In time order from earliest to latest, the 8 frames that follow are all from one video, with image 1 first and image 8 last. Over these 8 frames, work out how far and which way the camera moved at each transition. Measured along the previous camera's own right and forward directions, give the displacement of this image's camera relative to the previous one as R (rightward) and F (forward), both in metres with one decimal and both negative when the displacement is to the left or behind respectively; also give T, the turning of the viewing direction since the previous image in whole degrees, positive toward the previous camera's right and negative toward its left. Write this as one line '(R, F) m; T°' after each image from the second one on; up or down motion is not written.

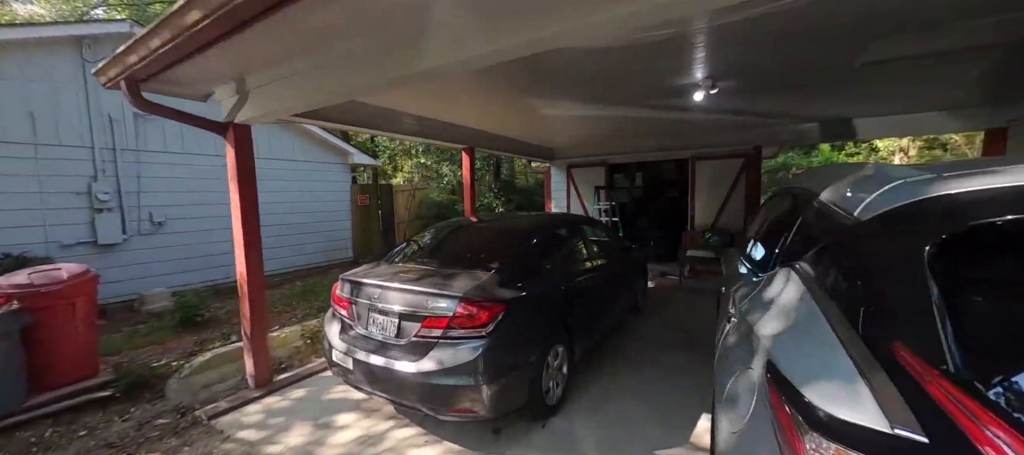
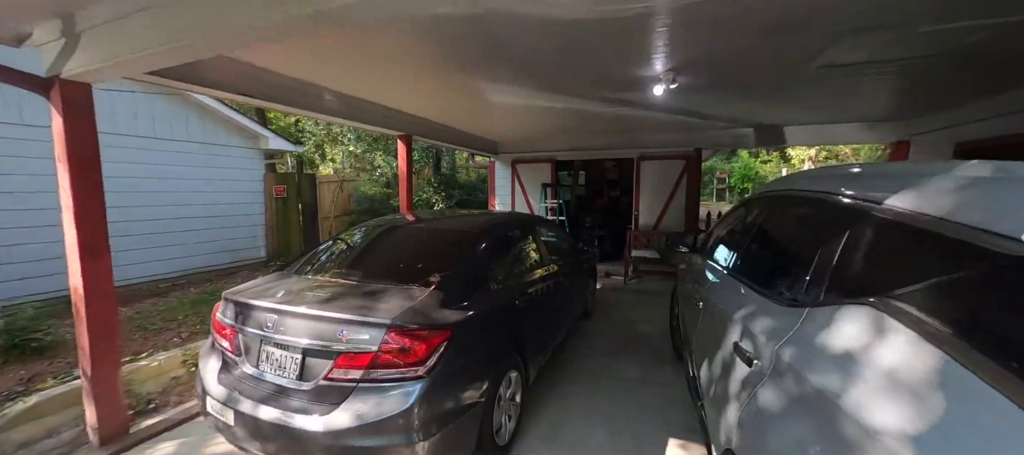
(0.0, +0.5) m; +10°
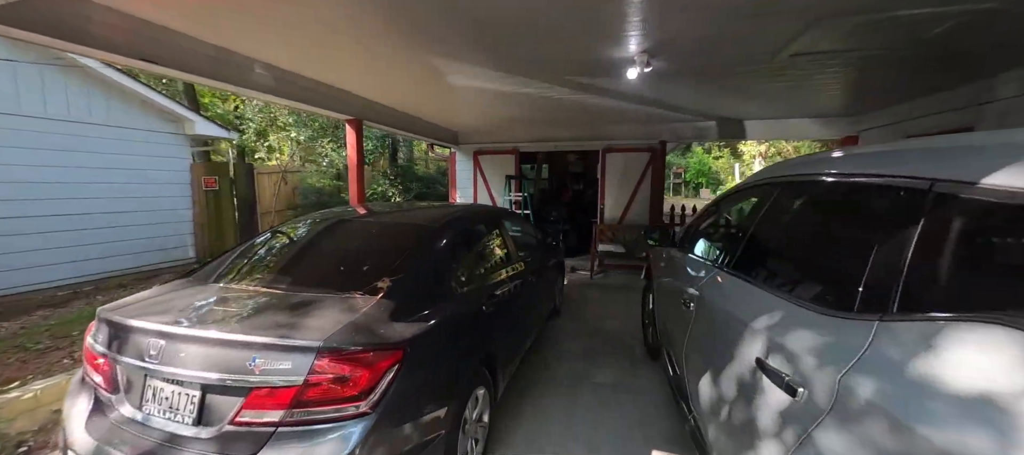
(0.0, +0.3) m; +6°
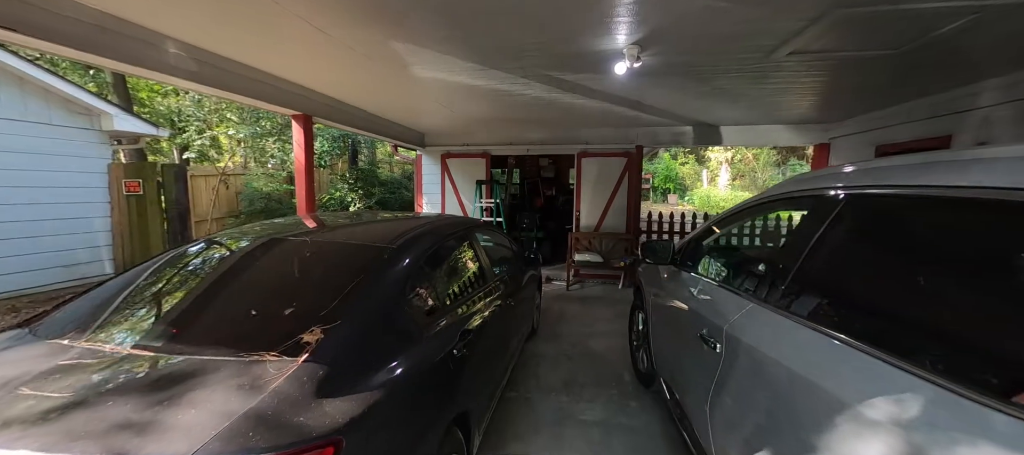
(0.0, +0.4) m; +5°
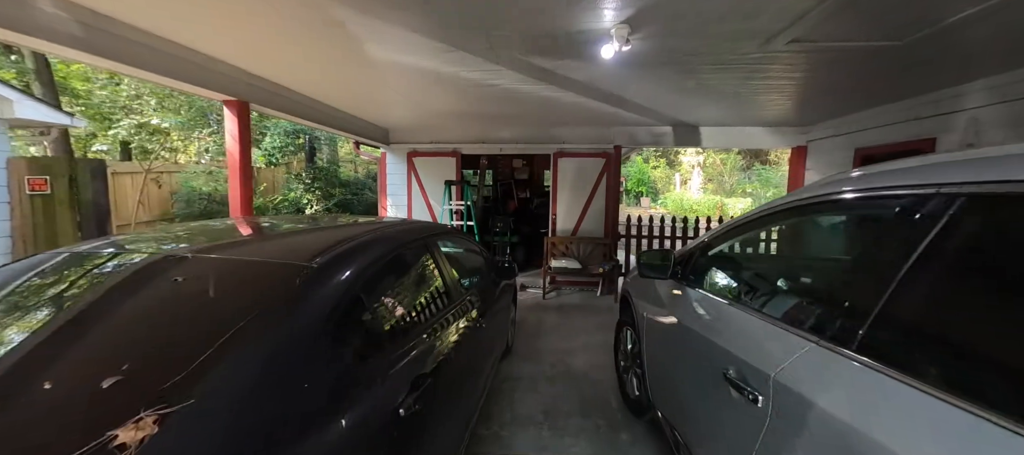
(0.0, +0.4) m; +4°
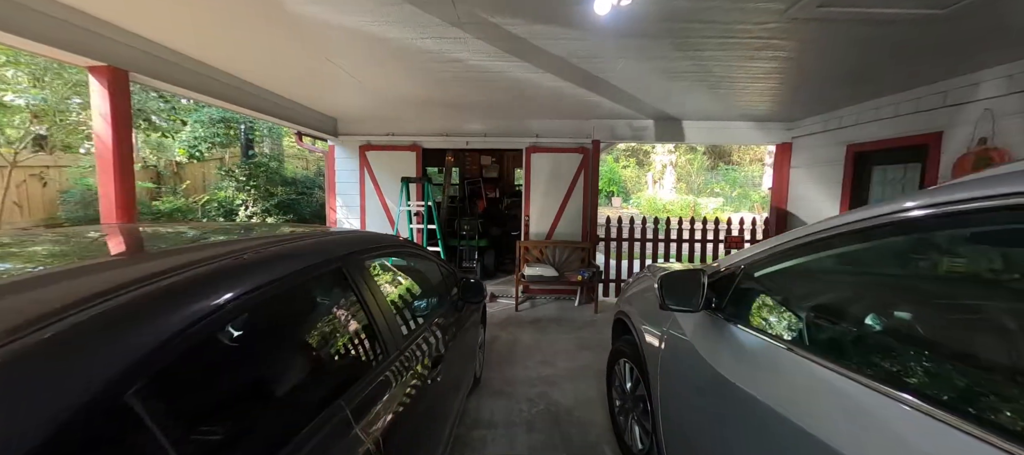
(0.0, +0.6) m; +5°
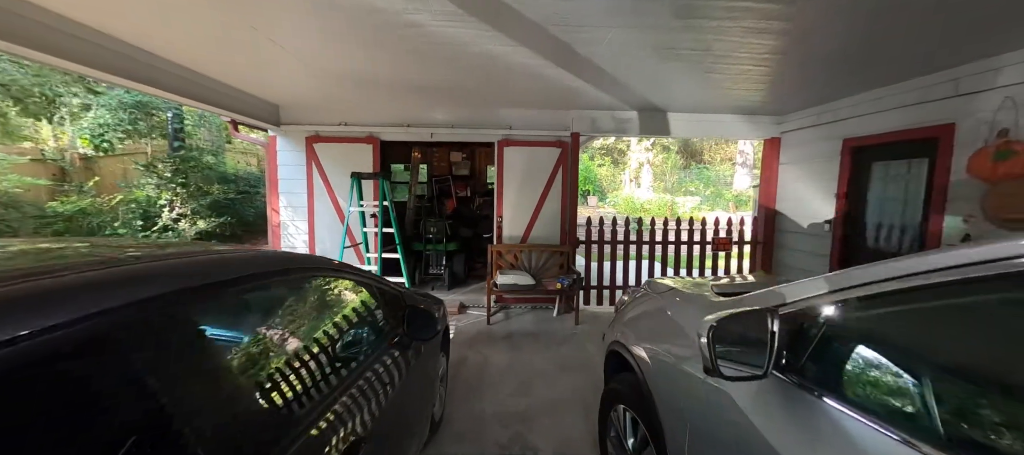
(+0.1, +0.5) m; +4°
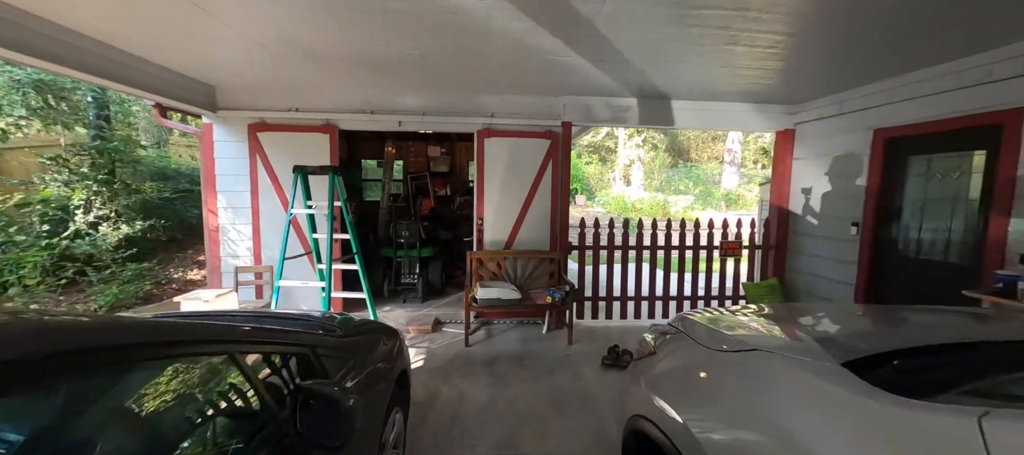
(0.0, +0.6) m; +2°
